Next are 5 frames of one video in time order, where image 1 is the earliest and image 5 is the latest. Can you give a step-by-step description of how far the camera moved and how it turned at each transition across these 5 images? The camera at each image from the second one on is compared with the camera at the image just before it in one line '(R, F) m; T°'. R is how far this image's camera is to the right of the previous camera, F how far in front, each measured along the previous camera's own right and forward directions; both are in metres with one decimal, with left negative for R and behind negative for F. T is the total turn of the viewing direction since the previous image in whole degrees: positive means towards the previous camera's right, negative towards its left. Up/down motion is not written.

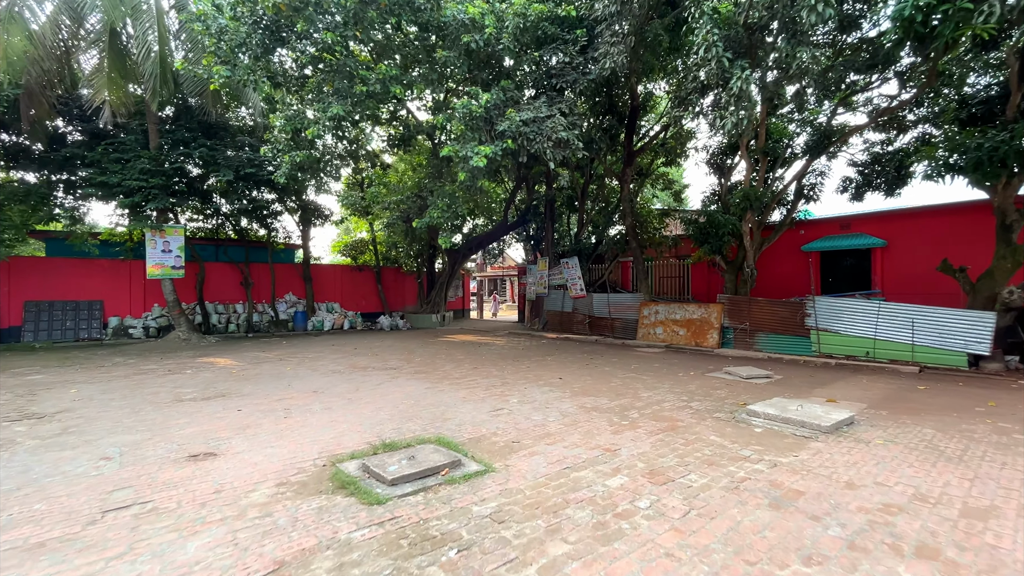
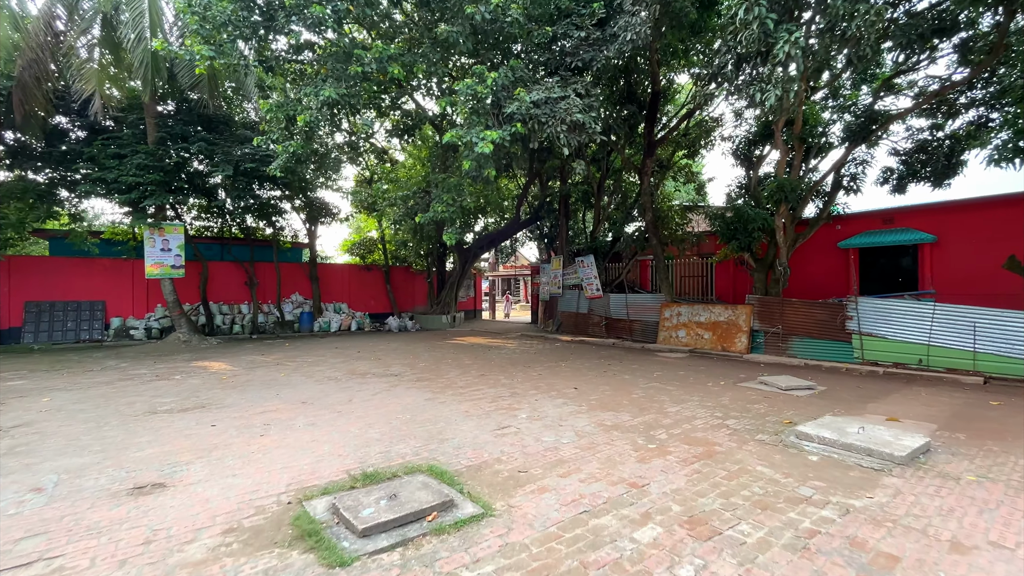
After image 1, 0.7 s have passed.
(+0.1, +0.7) m; -2°
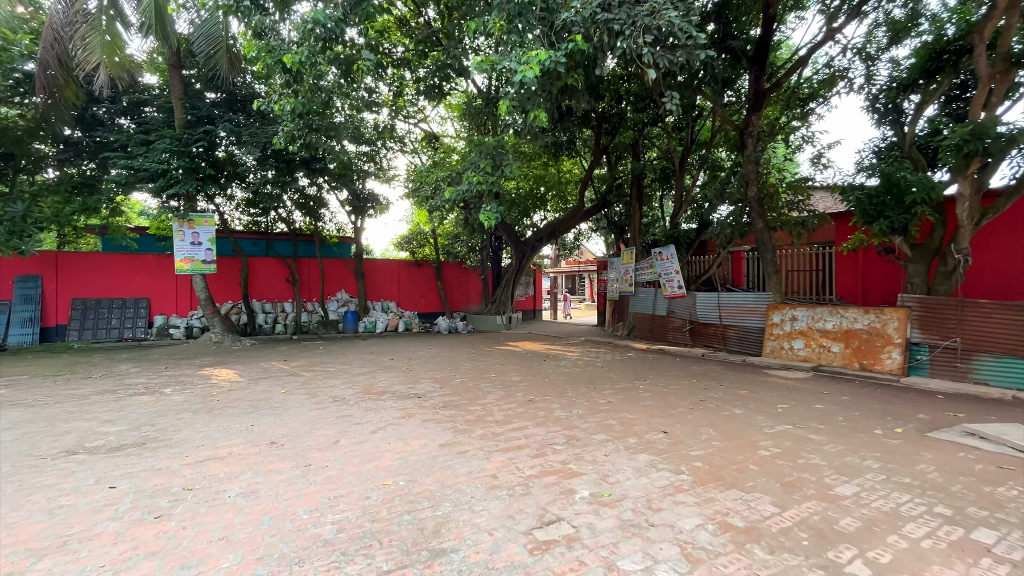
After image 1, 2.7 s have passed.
(+0.1, +2.1) m; -8°
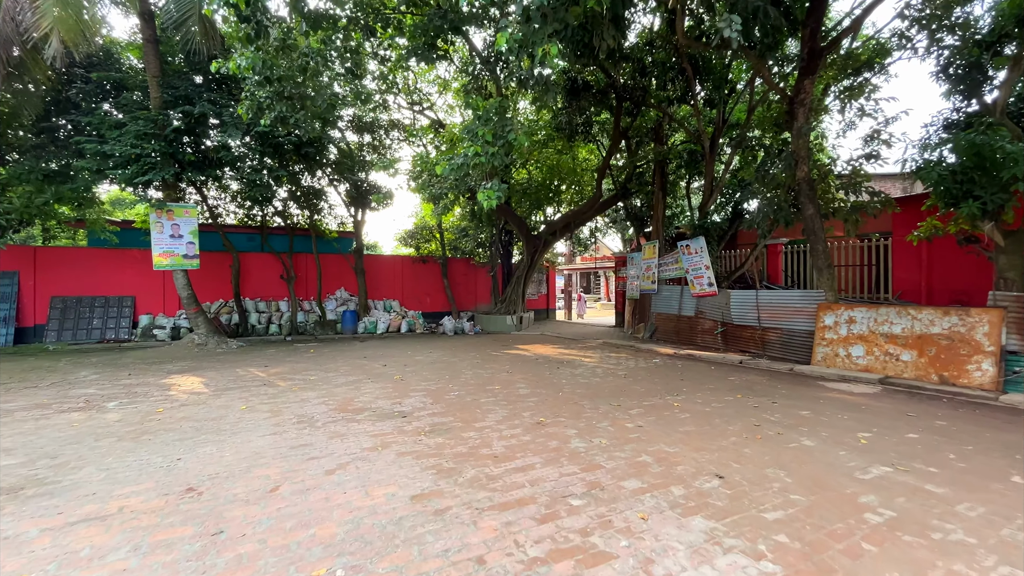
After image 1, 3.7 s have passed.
(+0.1, +1.2) m; -2°
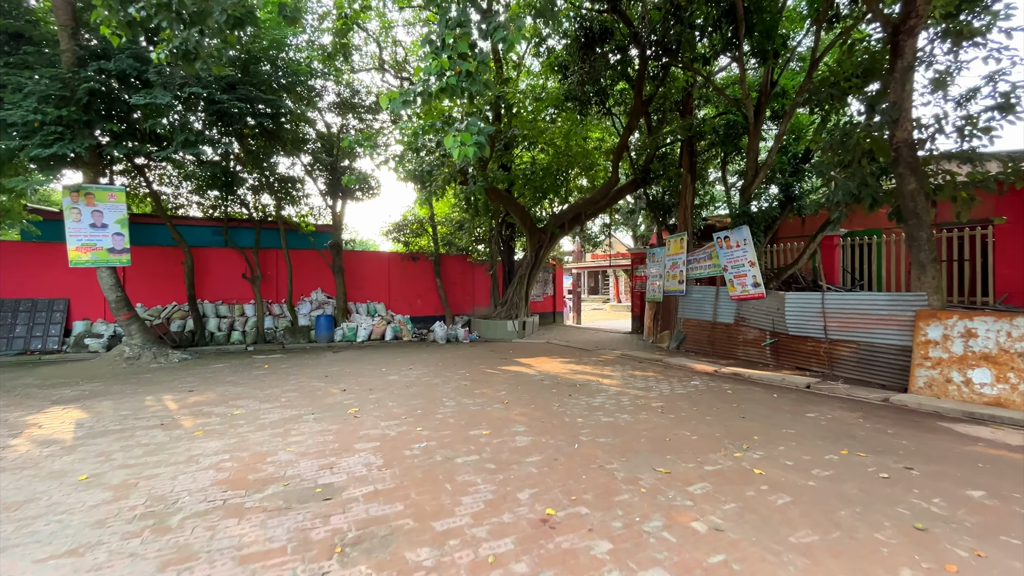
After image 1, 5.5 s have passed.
(+0.1, +2.0) m; -1°
